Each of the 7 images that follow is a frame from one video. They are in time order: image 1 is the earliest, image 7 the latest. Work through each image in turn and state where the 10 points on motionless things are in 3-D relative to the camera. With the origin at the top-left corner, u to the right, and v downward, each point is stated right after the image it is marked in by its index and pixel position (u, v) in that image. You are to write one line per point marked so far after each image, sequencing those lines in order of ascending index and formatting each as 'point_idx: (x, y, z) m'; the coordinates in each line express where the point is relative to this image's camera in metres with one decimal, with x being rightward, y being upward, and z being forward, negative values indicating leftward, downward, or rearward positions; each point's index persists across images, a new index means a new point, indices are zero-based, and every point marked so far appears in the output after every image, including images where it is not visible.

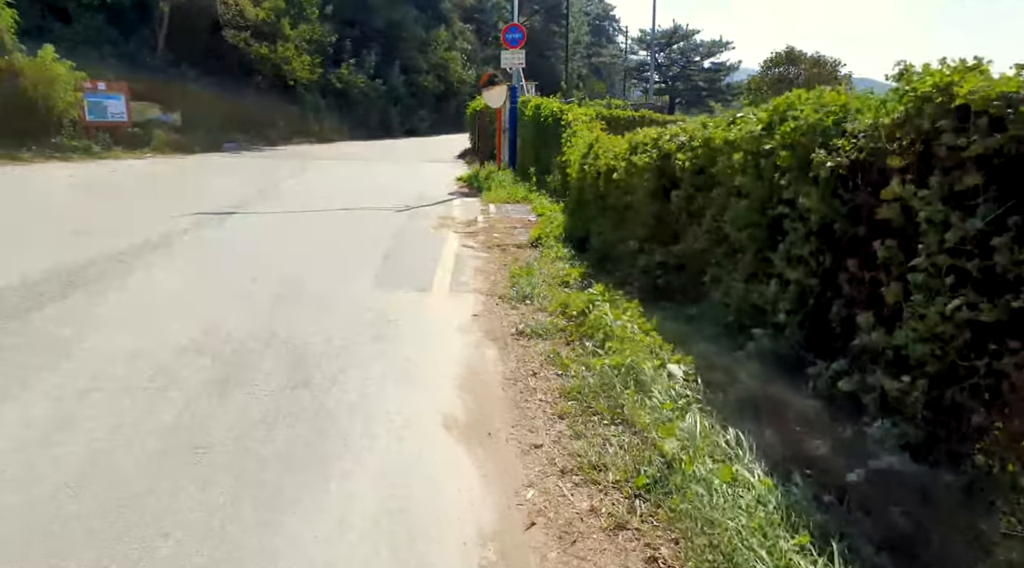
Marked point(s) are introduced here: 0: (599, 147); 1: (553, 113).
0: (+1.1, +1.7, +9.4) m
1: (+1.0, +4.2, +17.8) m
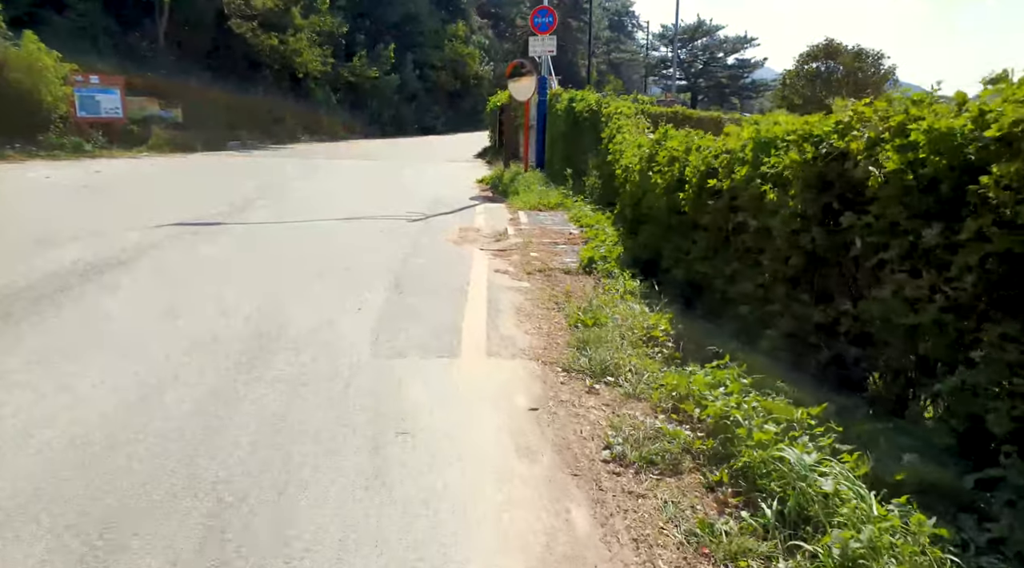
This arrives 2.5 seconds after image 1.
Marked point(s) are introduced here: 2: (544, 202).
0: (+1.6, +1.3, +7.1) m
1: (+1.6, +3.8, +15.4) m
2: (+0.6, +1.6, +14.5) m
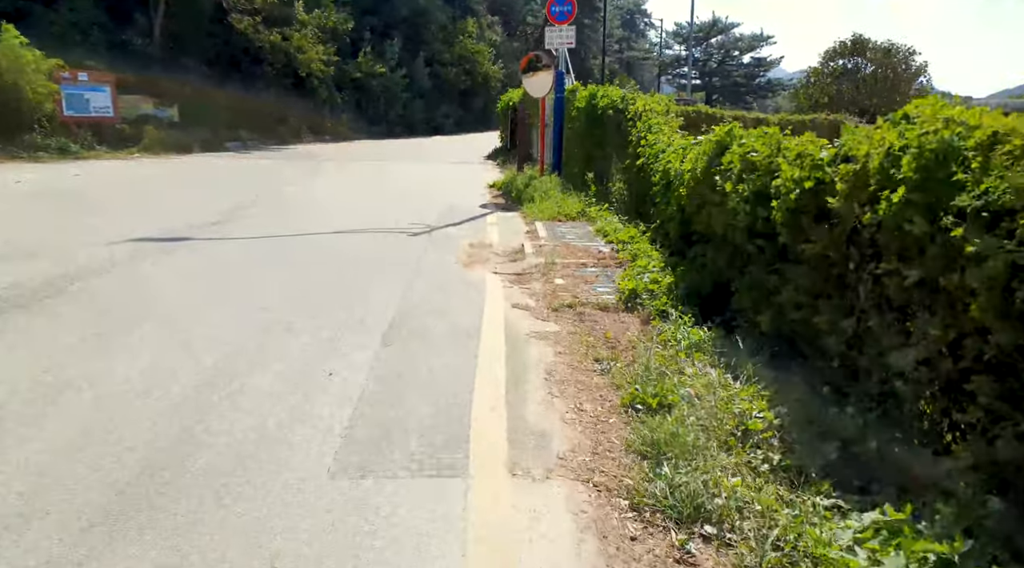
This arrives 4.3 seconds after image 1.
0: (+1.8, +1.0, +5.4) m
1: (+1.9, +3.4, +13.8) m
2: (+0.9, +1.3, +12.9) m
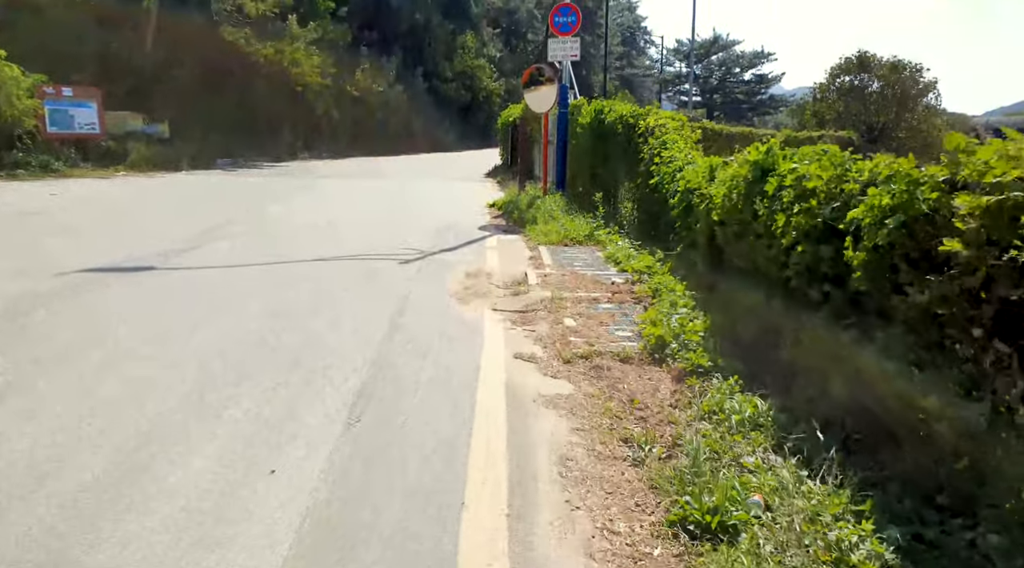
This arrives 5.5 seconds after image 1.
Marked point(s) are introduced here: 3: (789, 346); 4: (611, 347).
0: (+1.8, +0.7, +4.3) m
1: (+1.9, +2.9, +12.8) m
2: (+0.9, +0.8, +11.8) m
3: (+1.7, -0.4, +4.5) m
4: (+0.8, -0.5, +5.6) m
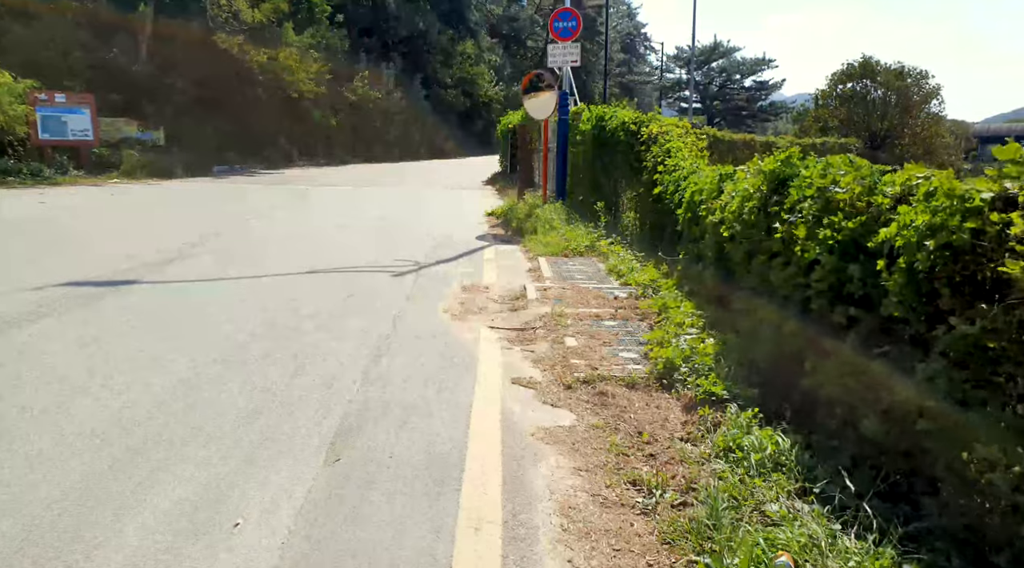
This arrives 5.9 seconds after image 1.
0: (+1.8, +0.5, +4.0) m
1: (+1.9, +2.7, +12.4) m
2: (+0.9, +0.6, +11.4) m
3: (+1.7, -0.5, +4.1) m
4: (+0.7, -0.6, +5.2) m
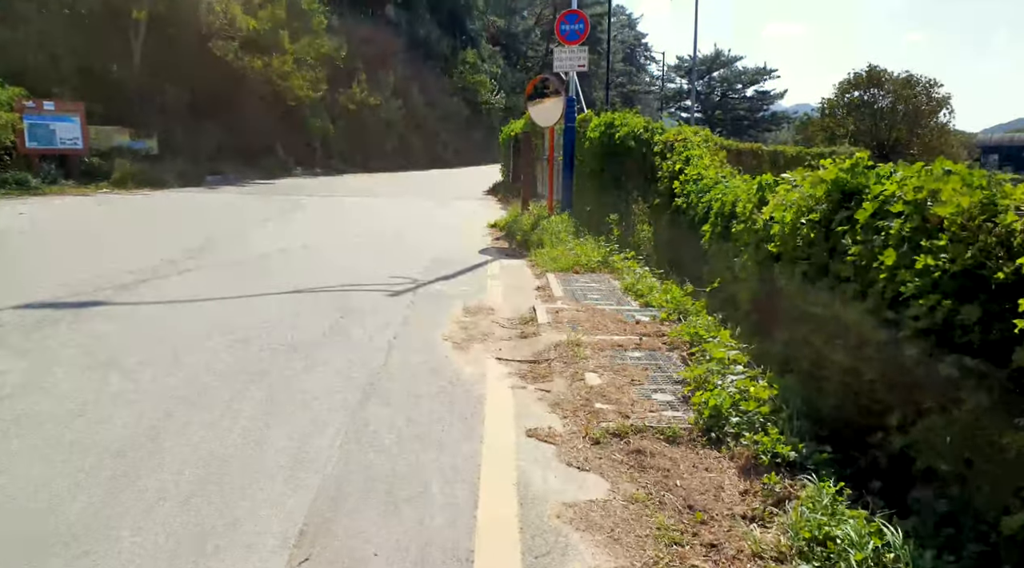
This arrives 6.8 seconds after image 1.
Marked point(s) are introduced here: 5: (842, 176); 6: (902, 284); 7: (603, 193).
0: (+1.9, +0.4, +3.1) m
1: (+2.0, +2.4, +11.6) m
2: (+1.0, +0.3, +10.6) m
3: (+1.8, -0.7, +3.3) m
4: (+0.8, -0.8, +4.3) m
5: (+1.9, +0.6, +4.3) m
6: (+1.8, 0.0, +3.4) m
7: (+1.7, +1.7, +13.5) m
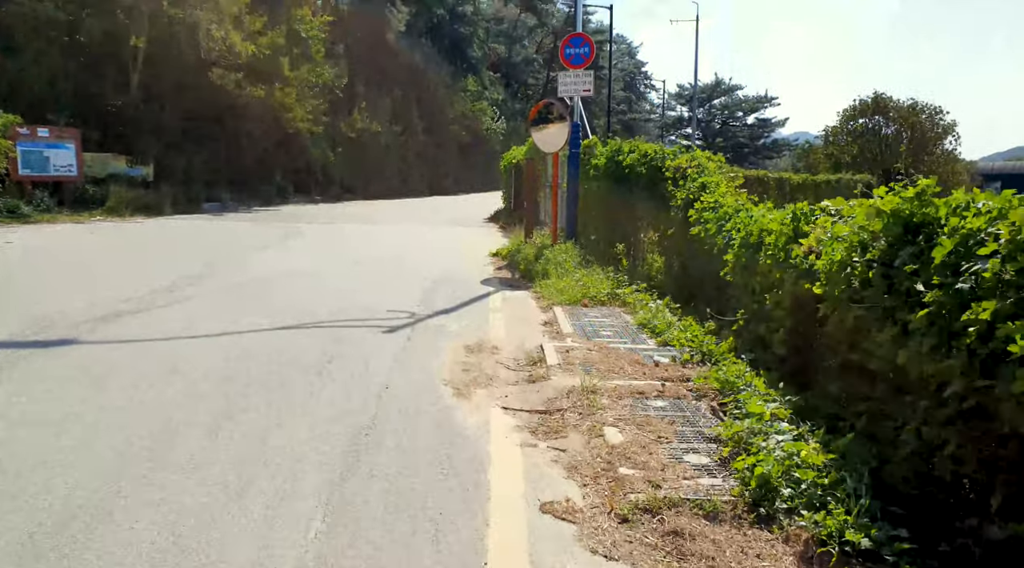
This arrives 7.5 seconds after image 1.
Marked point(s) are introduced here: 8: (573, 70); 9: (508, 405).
0: (+2.0, +0.2, +2.5) m
1: (+2.1, +2.0, +11.1) m
2: (+1.1, -0.1, +10.0) m
3: (+1.8, -0.9, +2.6) m
4: (+0.9, -1.0, +3.7) m
5: (+2.0, +0.4, +3.7) m
6: (+1.8, -0.2, +2.8) m
7: (+1.7, +1.1, +12.9) m
8: (+1.2, +4.1, +14.0) m
9: (0.0, -0.9, +5.3) m
